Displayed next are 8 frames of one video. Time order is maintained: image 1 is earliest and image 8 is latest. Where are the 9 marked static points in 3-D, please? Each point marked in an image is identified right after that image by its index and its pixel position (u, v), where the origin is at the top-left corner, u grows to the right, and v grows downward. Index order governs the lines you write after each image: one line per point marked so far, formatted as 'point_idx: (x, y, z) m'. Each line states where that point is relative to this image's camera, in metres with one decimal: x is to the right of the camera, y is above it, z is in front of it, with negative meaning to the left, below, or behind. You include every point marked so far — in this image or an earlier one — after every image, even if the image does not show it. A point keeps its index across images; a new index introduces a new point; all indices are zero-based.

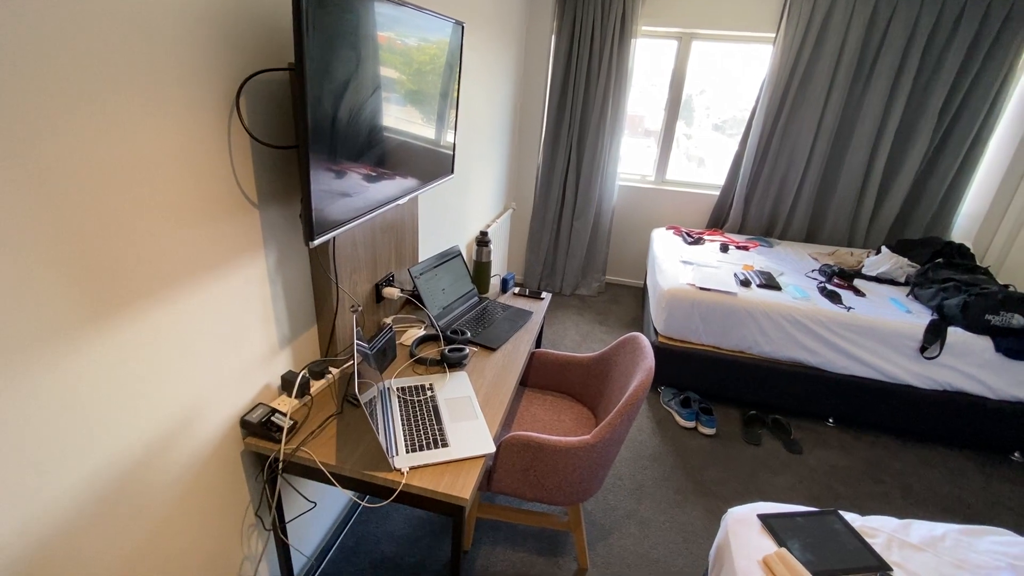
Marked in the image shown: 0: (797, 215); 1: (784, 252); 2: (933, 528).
0: (+2.0, +0.5, +3.4) m
1: (+1.8, +0.2, +3.2) m
2: (+1.1, -0.6, +1.2) m
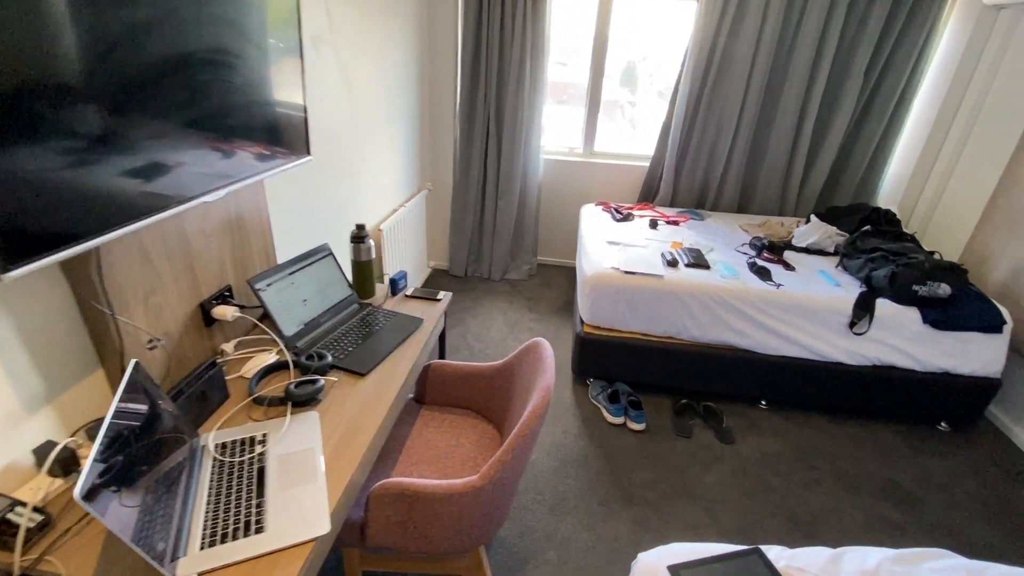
0: (+1.4, +0.7, +3.2) m
1: (+1.3, +0.4, +3.0) m
2: (+0.8, -0.6, +1.0) m
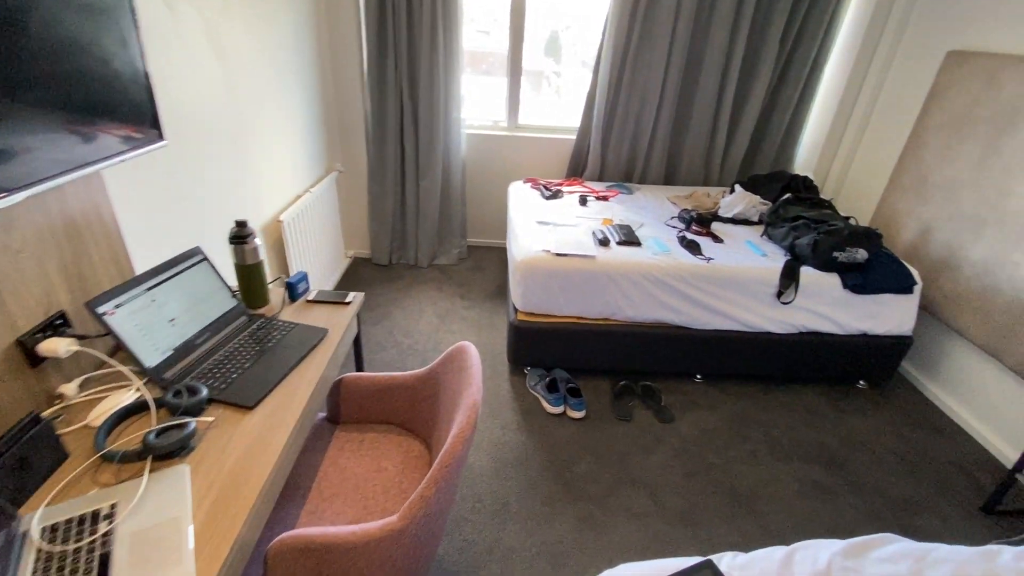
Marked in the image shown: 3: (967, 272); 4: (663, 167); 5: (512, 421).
0: (+0.9, +0.9, +3.2) m
1: (+0.8, +0.5, +2.9) m
2: (+0.6, -0.6, +1.0) m
3: (+2.0, +0.1, +2.2) m
4: (+1.0, +0.8, +3.2) m
5: (0.0, -0.6, +2.1) m
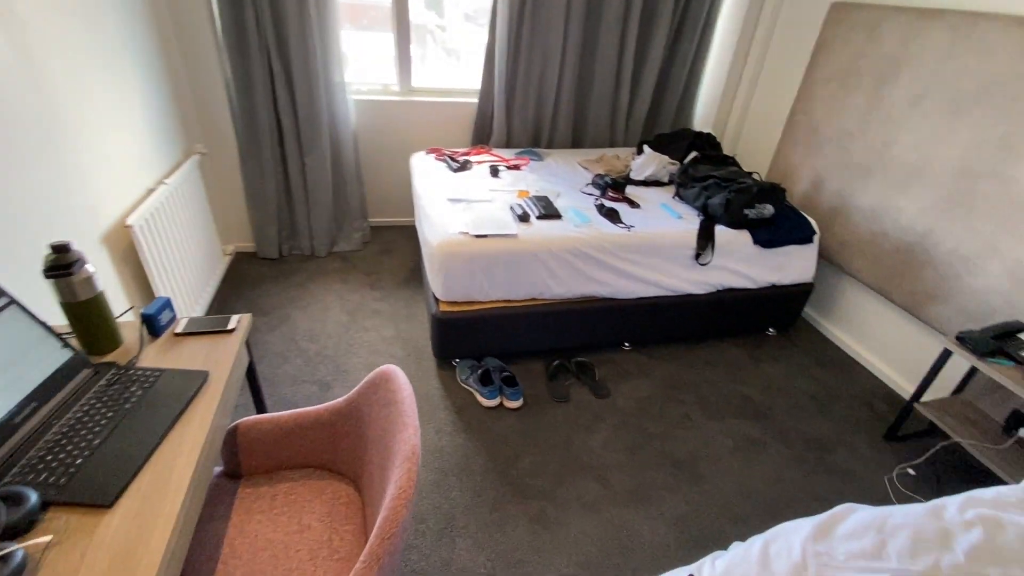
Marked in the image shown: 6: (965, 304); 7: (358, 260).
0: (+0.3, +1.1, +3.0) m
1: (+0.3, +0.7, +2.8) m
2: (+0.6, -0.5, +1.0) m
3: (+1.7, +0.3, +2.3) m
4: (+0.4, +1.0, +3.1) m
5: (-0.3, -0.5, +1.9) m
6: (+1.8, -0.1, +1.9) m
7: (-0.9, +0.2, +2.9) m
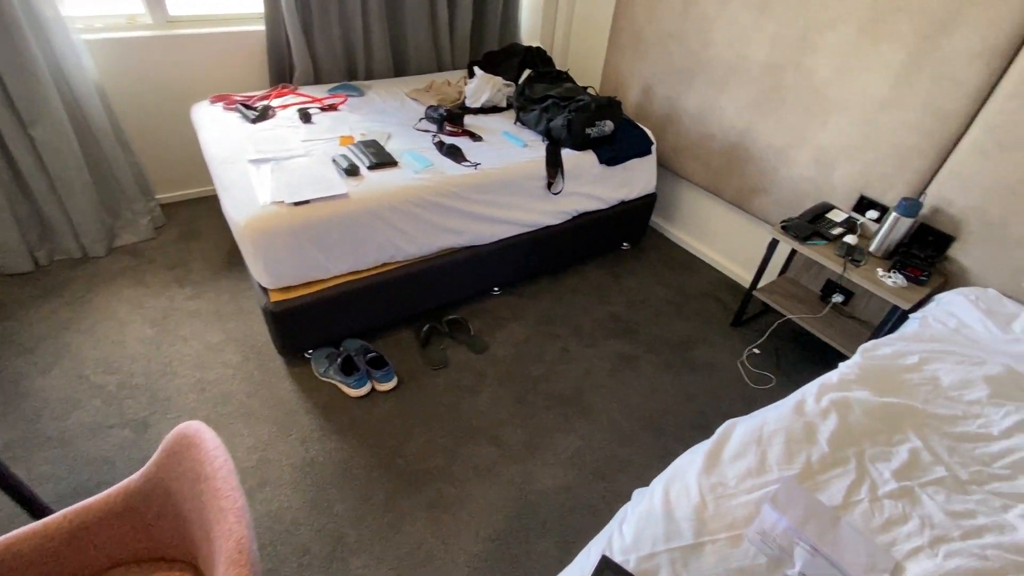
0: (-0.7, +1.3, +2.6) m
1: (-0.7, +0.9, +2.4) m
2: (+0.3, -0.4, +1.0) m
3: (+0.9, +0.8, +2.4) m
4: (-0.7, +1.3, +2.7) m
5: (-0.7, -0.5, +1.6) m
6: (+1.2, +0.4, +2.1) m
7: (-1.7, +0.2, +2.3) m
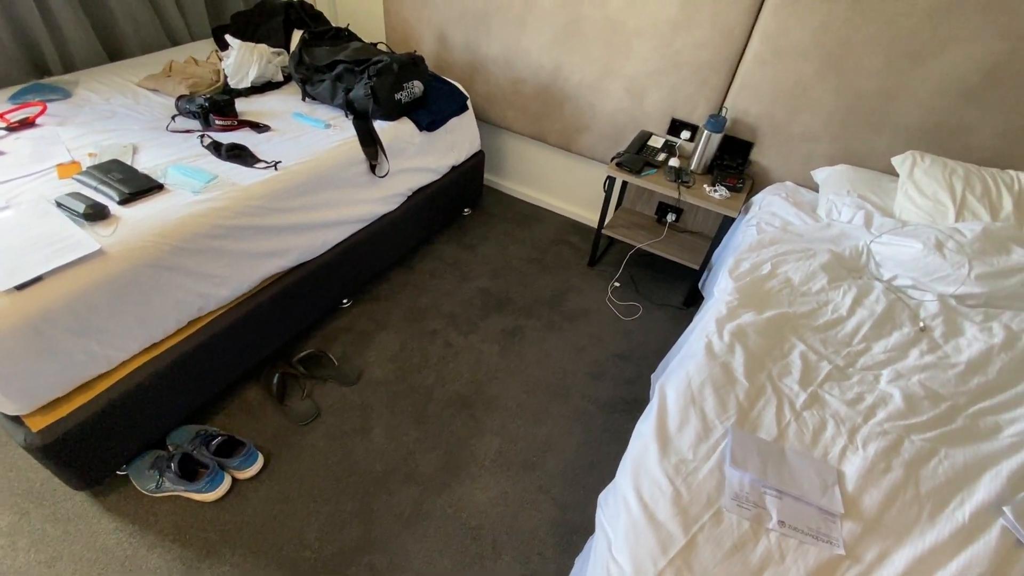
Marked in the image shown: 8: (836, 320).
0: (-1.7, +1.0, +1.9) m
1: (-1.5, +0.7, +1.8) m
2: (+0.3, -0.4, +0.9) m
3: (-0.1, +1.0, +2.2) m
4: (-1.7, +1.0, +2.0) m
5: (-0.9, -0.7, +1.2) m
6: (+0.4, +0.7, +2.1) m
7: (-2.2, -0.4, +1.4) m
8: (+0.8, -0.1, +1.3) m
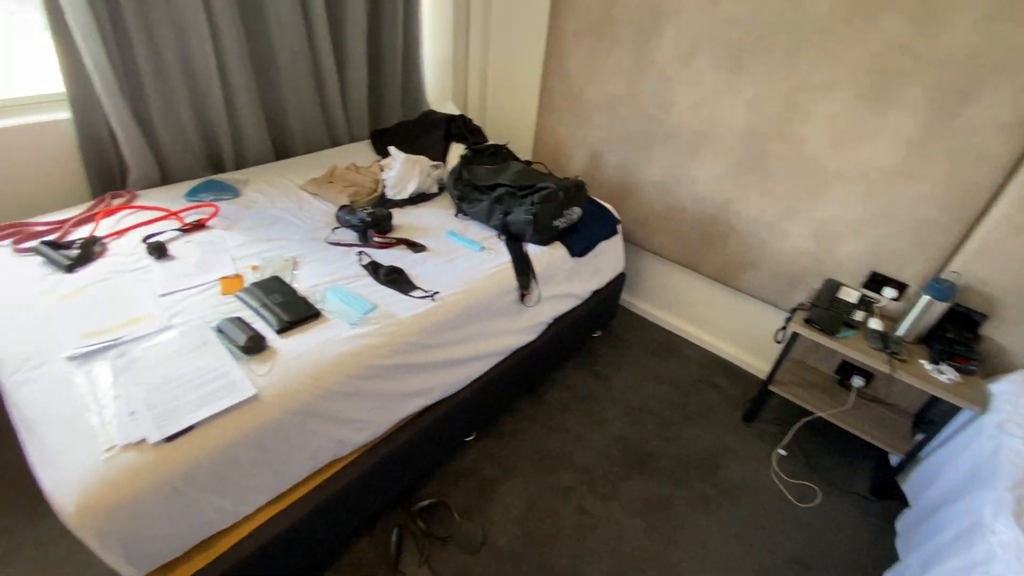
0: (-1.1, +0.7, +2.0) m
1: (-0.9, +0.3, +1.8) m
2: (+0.6, -0.8, +0.6) m
3: (+0.6, +0.4, +2.1) m
4: (-1.0, +0.6, +2.0) m
5: (-0.5, -1.0, +1.0) m
6: (+1.0, +0.1, +1.9) m
7: (-1.8, -0.6, +1.4) m
8: (+1.3, -0.6, +0.9) m
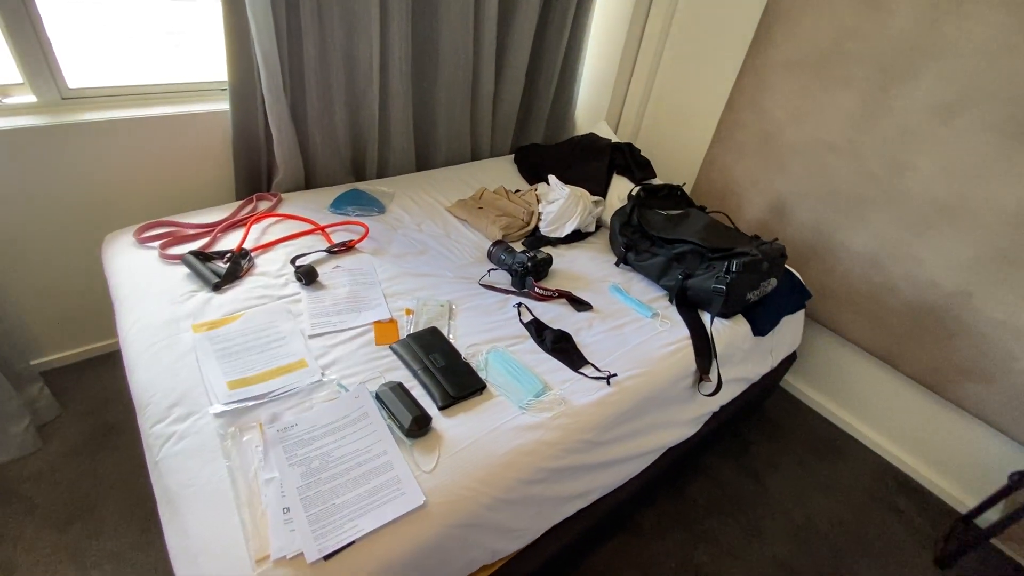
0: (-0.4, +0.6, +1.8) m
1: (-0.3, +0.2, +1.6) m
2: (+0.8, -1.1, +0.2) m
3: (+1.2, +0.1, +1.7) m
4: (-0.4, +0.6, +1.9) m
5: (-0.2, -1.2, +0.8) m
6: (+1.5, -0.3, +1.5) m
7: (-1.3, -0.6, +1.4) m
8: (+1.6, -1.0, +0.4) m
